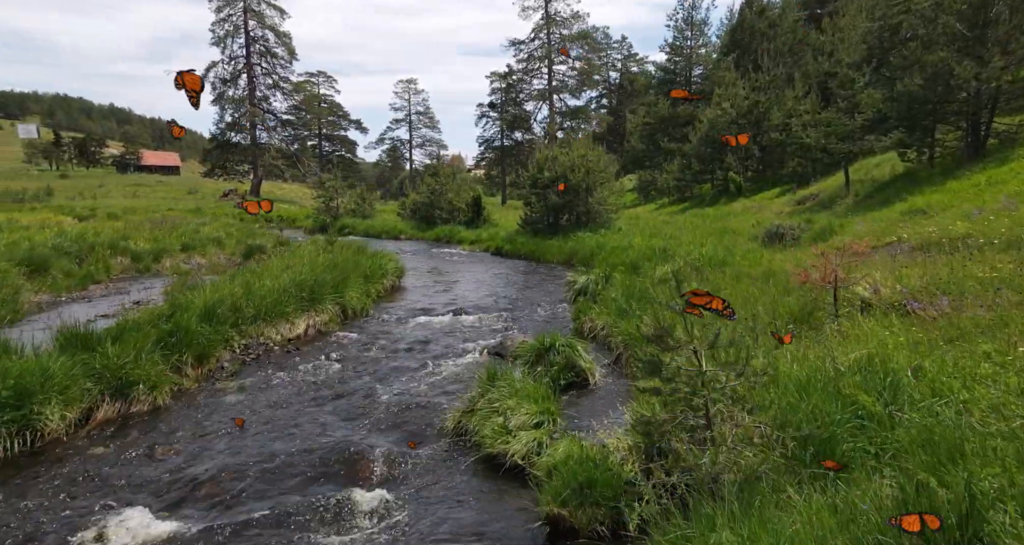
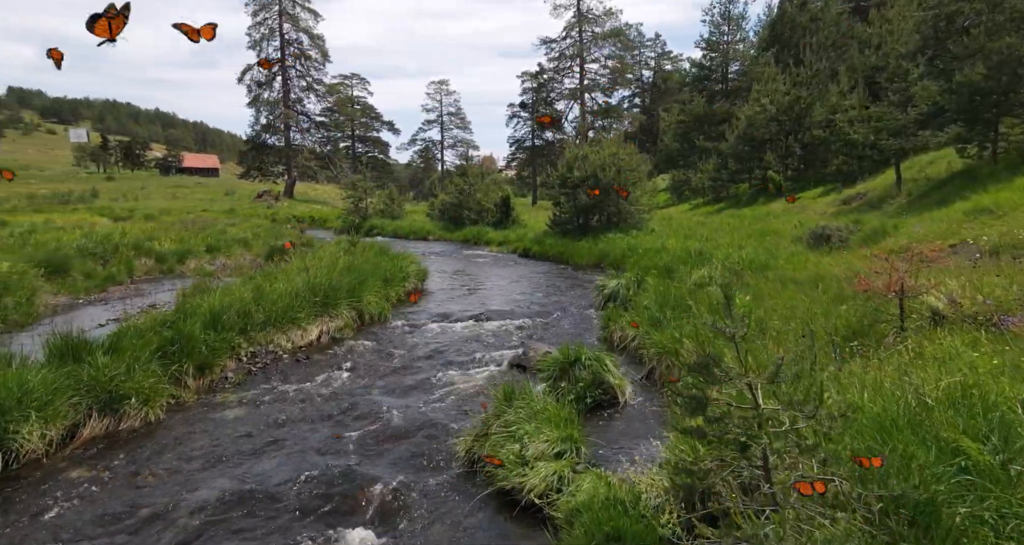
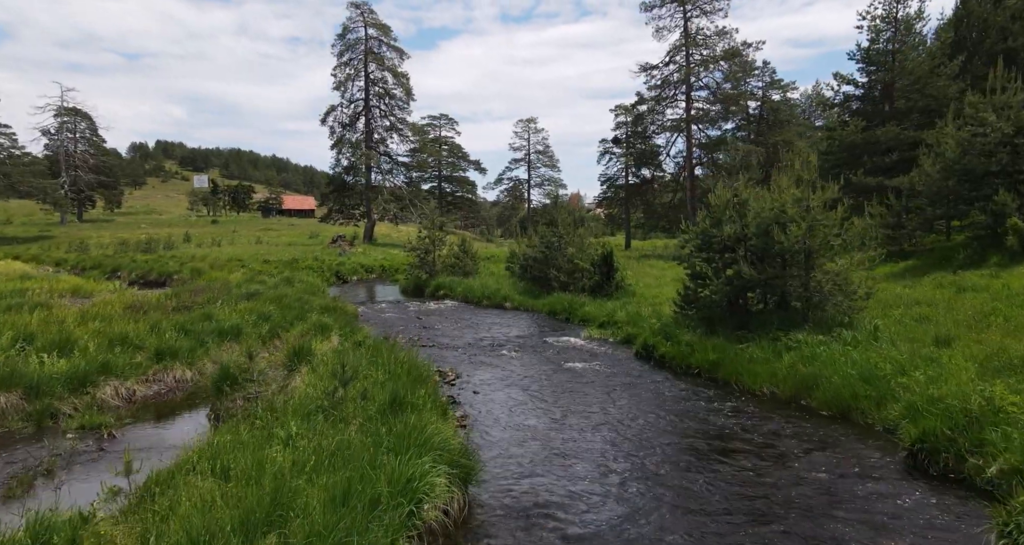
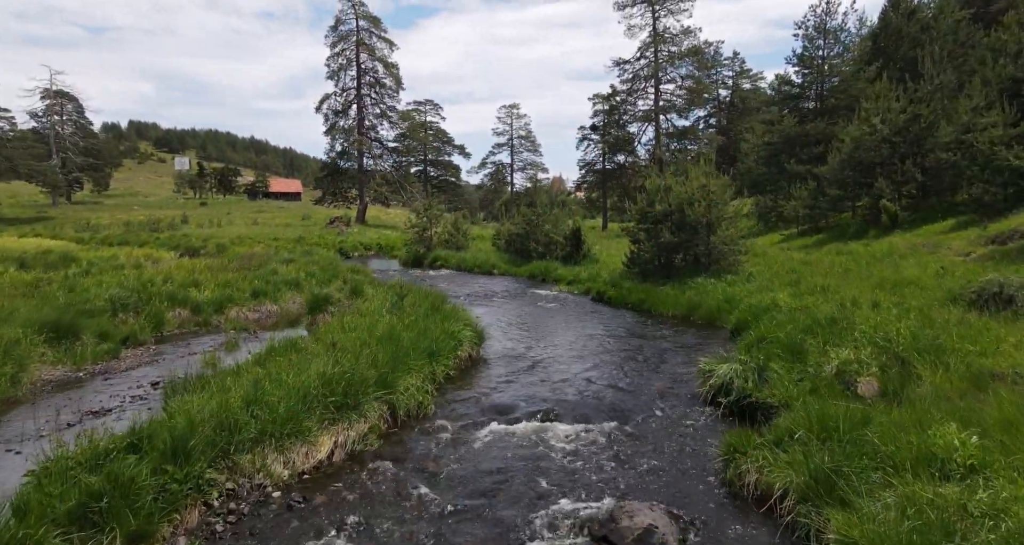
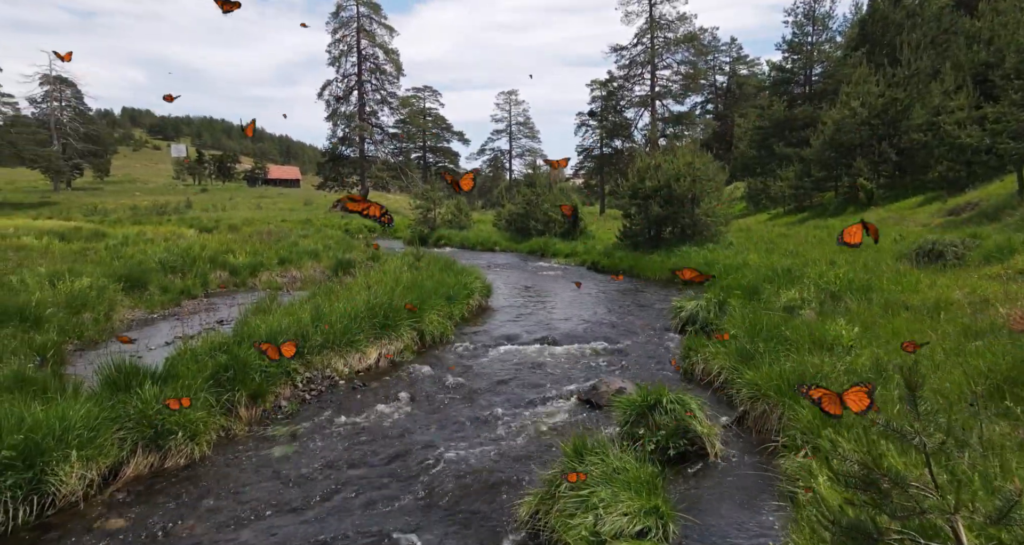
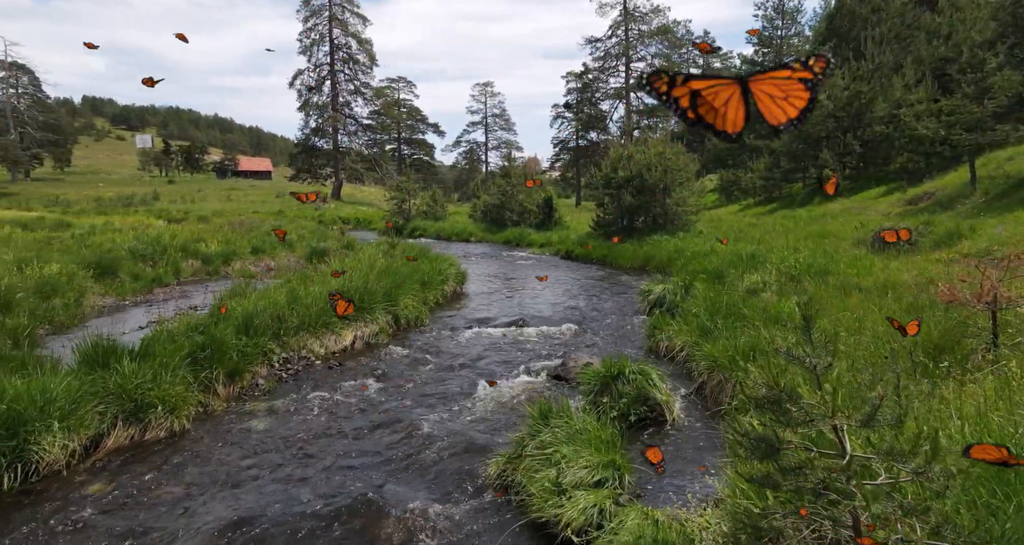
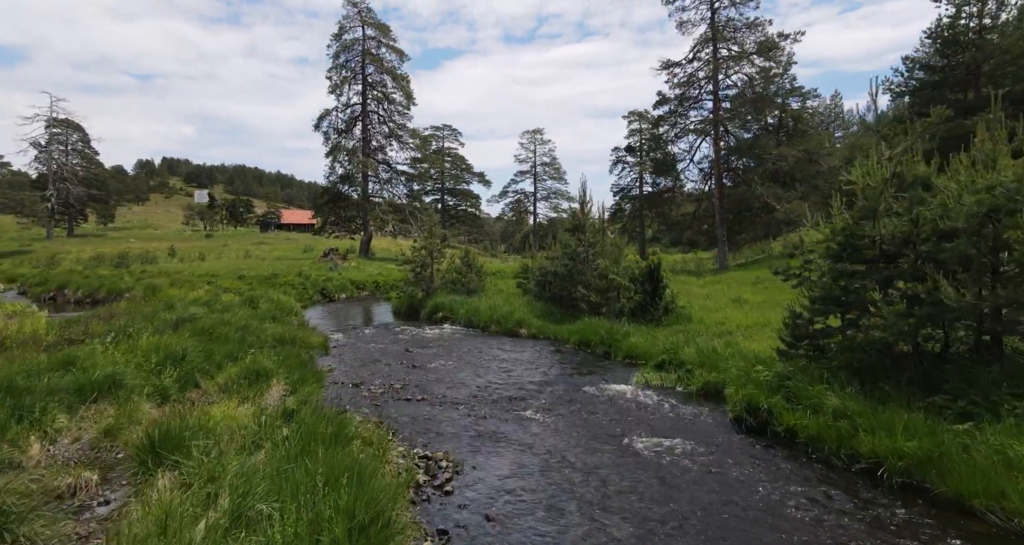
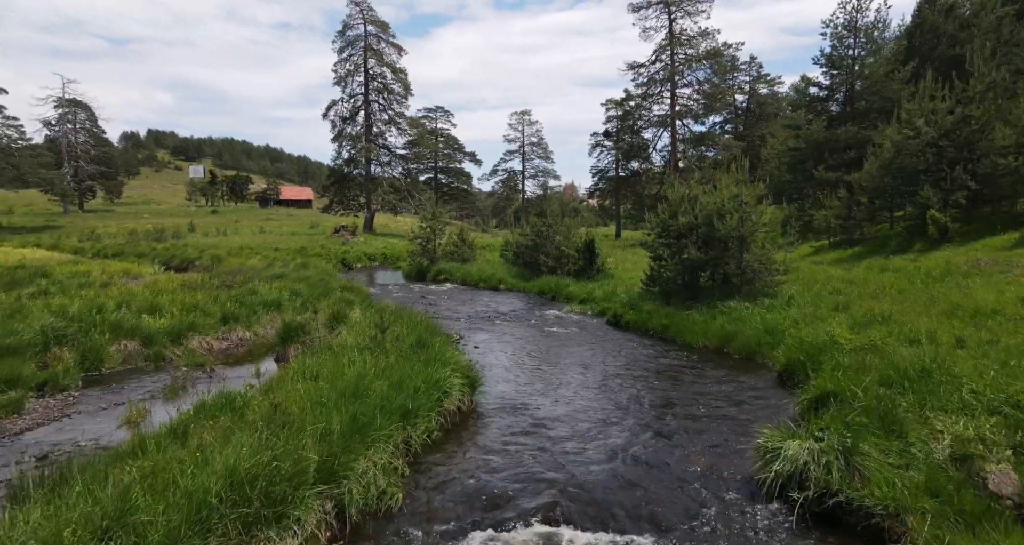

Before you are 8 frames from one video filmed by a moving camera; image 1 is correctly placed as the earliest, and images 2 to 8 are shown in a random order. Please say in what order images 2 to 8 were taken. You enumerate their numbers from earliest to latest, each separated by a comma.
2, 6, 5, 4, 8, 3, 7
